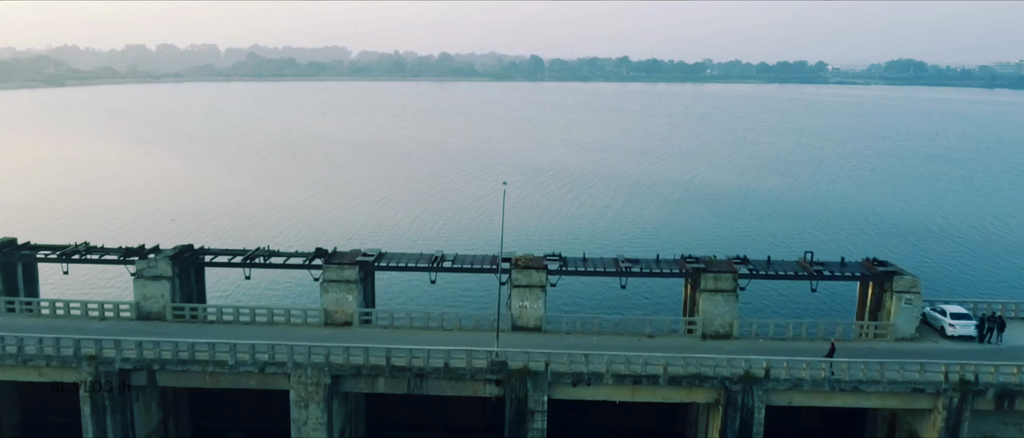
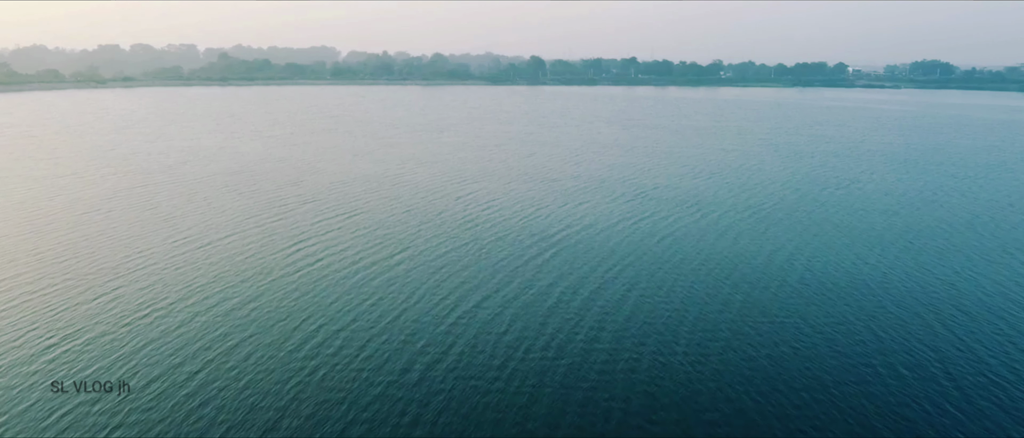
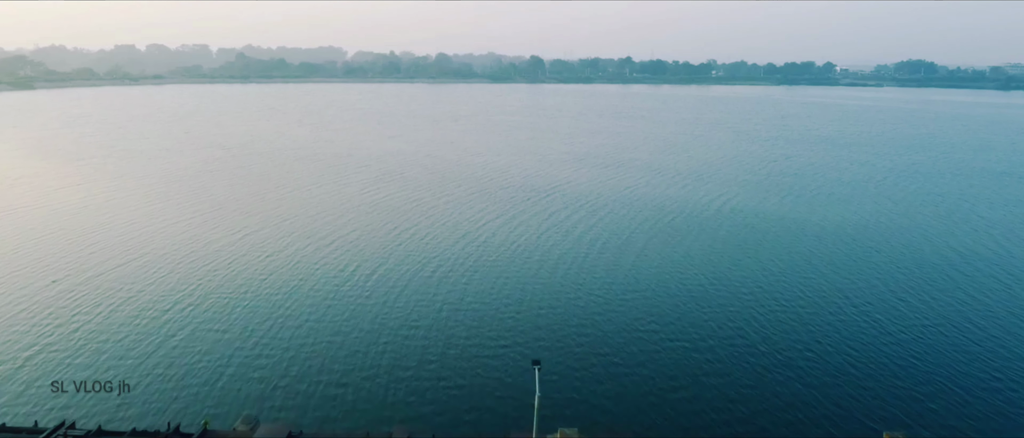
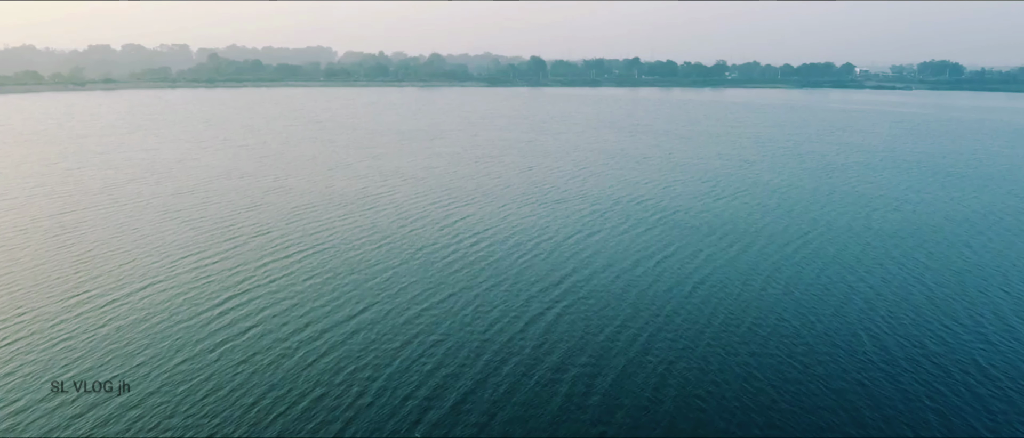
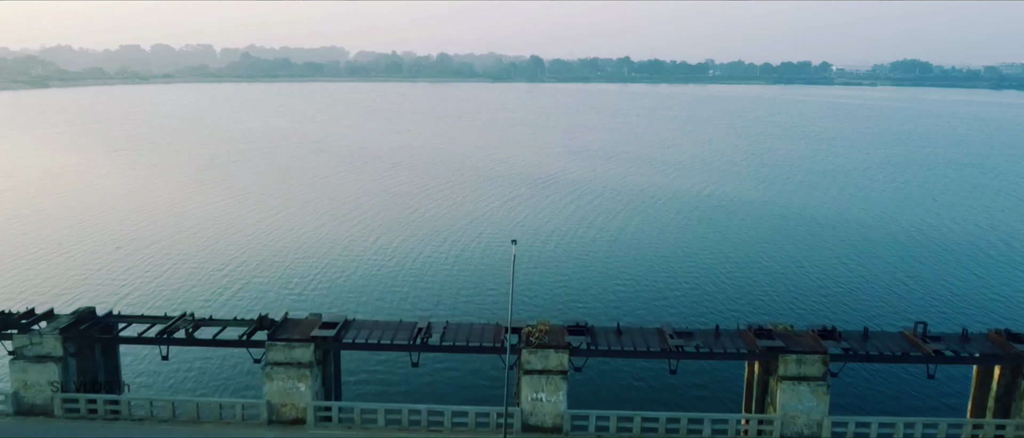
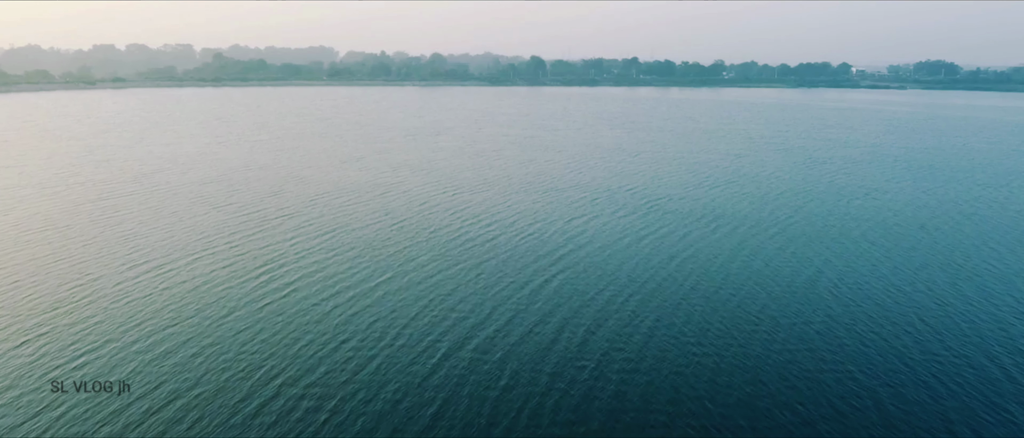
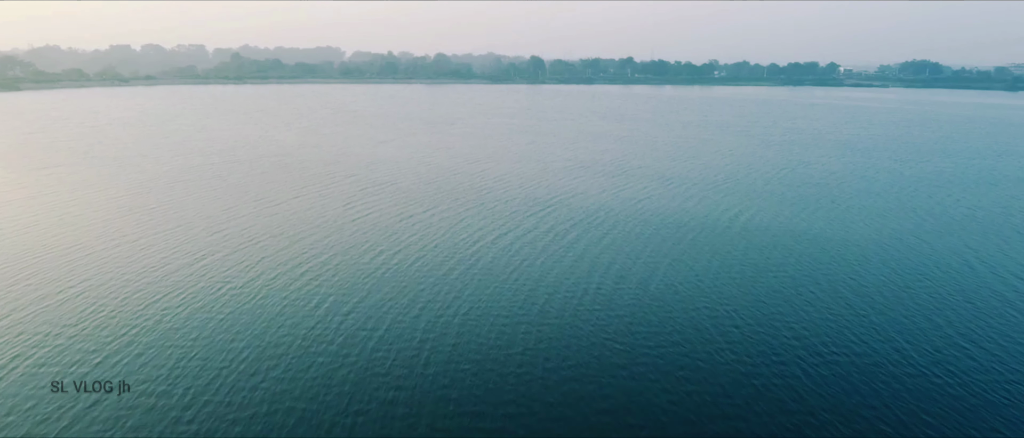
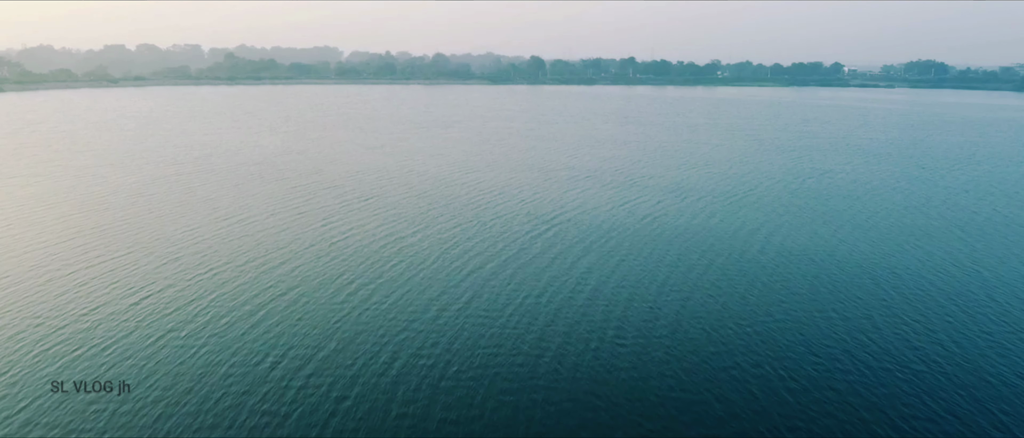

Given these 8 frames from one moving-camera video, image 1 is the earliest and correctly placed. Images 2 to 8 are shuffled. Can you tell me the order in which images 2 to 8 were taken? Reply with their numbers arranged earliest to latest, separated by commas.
5, 3, 7, 8, 2, 6, 4
